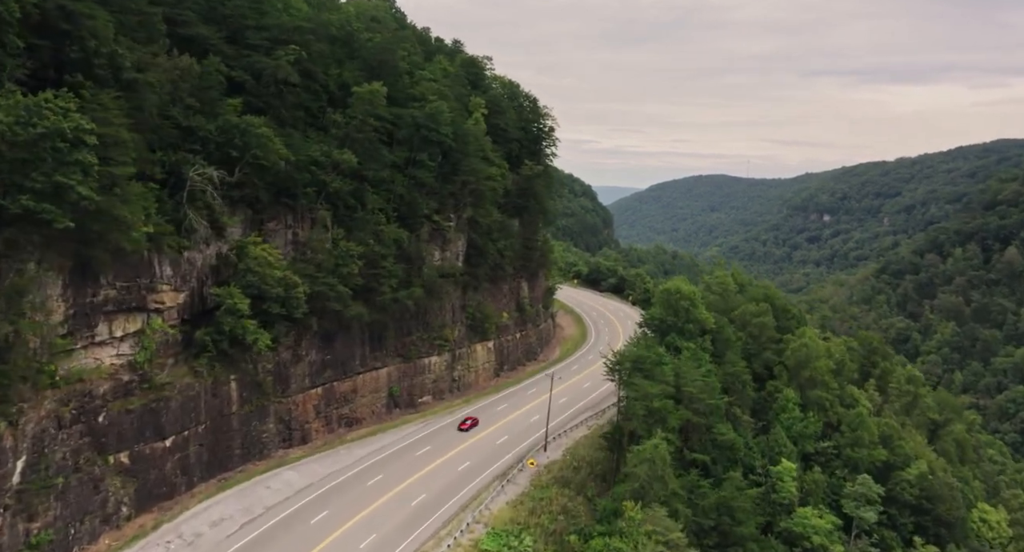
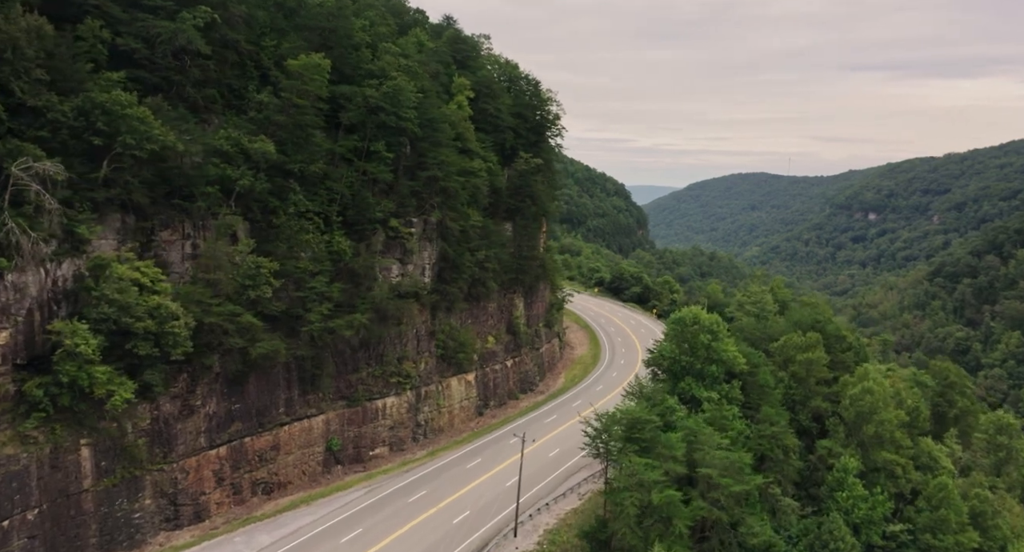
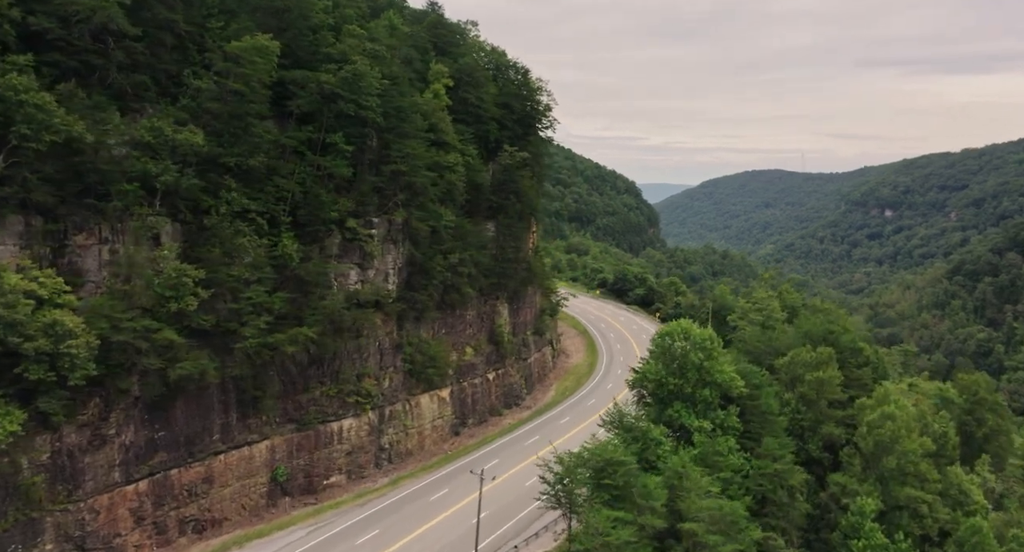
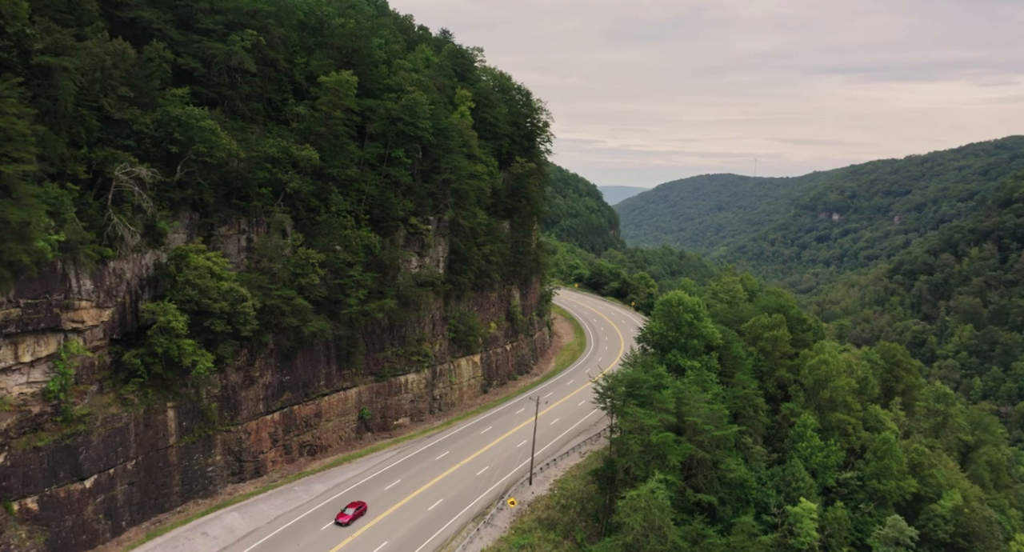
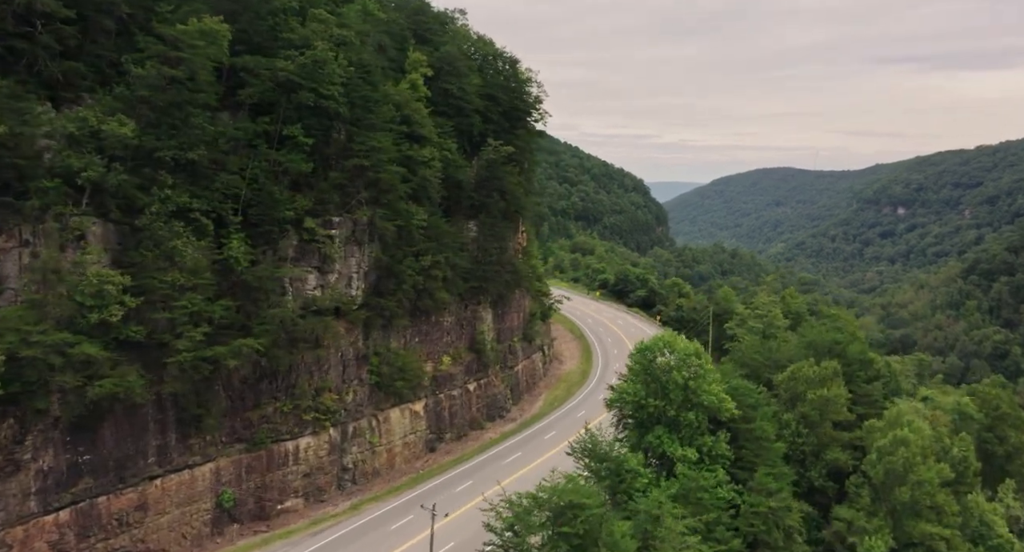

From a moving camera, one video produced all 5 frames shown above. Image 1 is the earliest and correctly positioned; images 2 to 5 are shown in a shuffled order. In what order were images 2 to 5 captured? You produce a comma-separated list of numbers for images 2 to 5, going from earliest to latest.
4, 2, 3, 5
